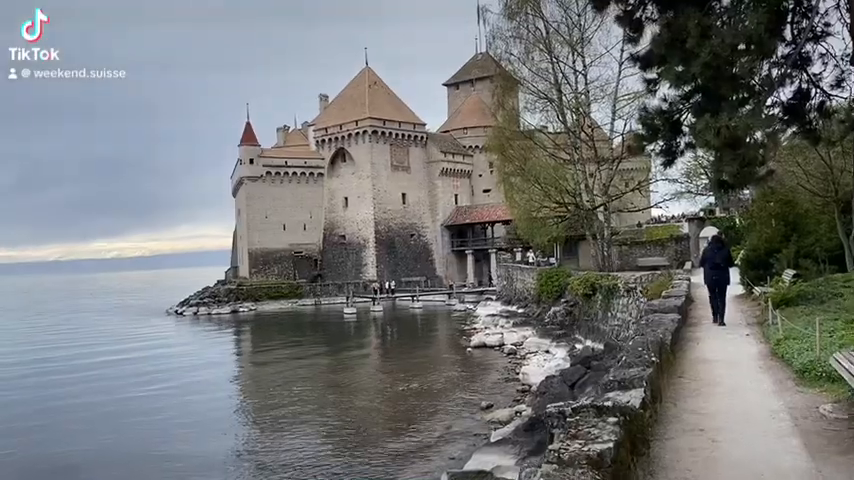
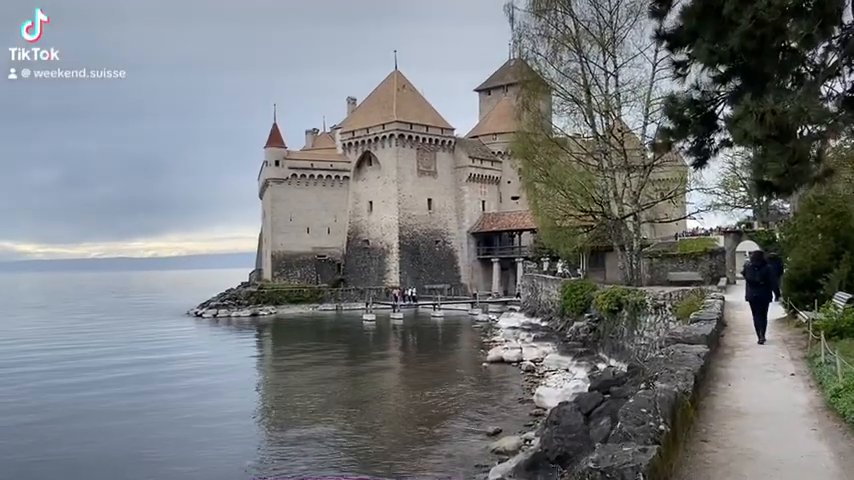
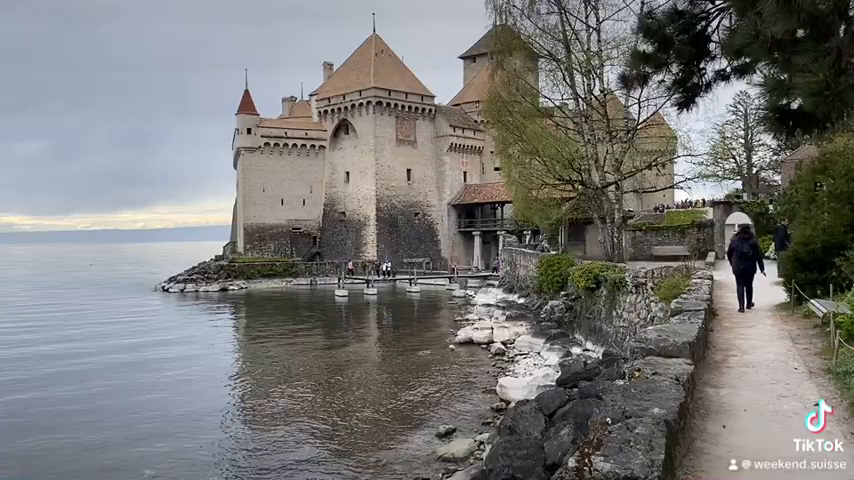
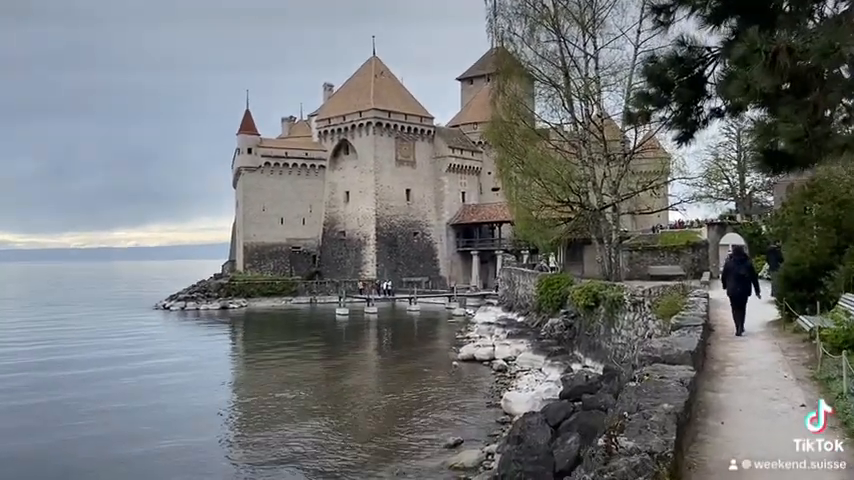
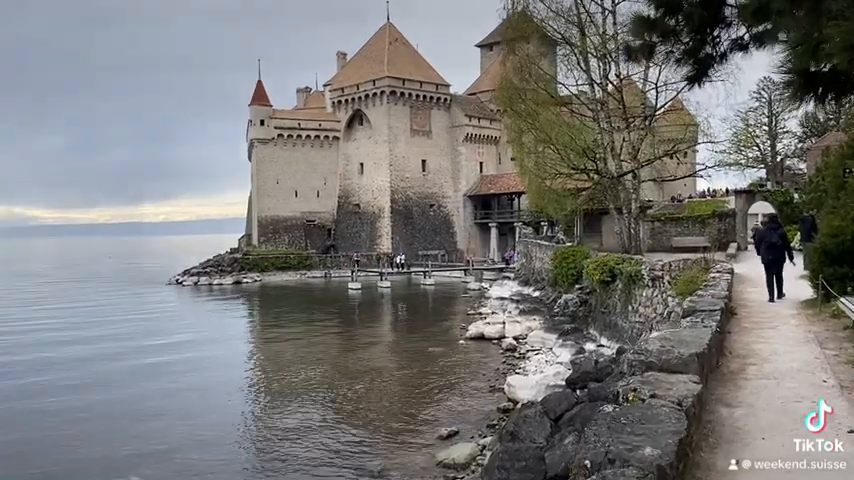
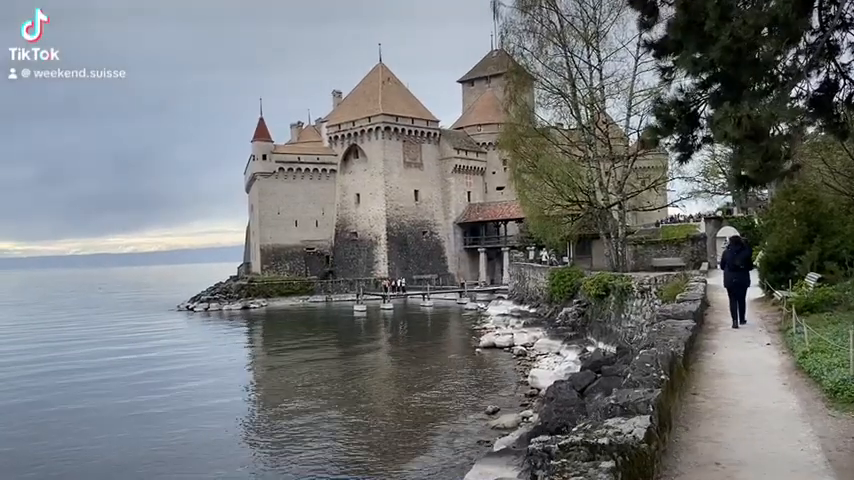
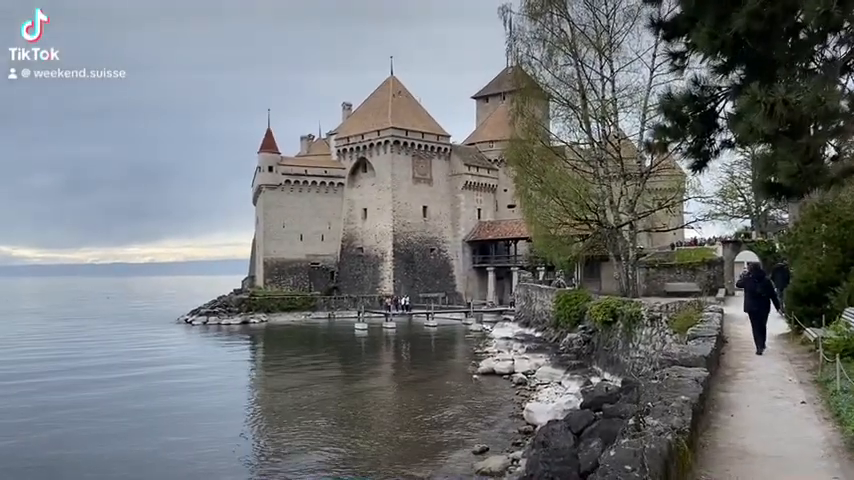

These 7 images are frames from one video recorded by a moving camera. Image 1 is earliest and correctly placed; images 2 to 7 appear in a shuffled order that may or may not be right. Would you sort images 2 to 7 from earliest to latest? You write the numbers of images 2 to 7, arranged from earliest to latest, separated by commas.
6, 2, 7, 4, 3, 5
